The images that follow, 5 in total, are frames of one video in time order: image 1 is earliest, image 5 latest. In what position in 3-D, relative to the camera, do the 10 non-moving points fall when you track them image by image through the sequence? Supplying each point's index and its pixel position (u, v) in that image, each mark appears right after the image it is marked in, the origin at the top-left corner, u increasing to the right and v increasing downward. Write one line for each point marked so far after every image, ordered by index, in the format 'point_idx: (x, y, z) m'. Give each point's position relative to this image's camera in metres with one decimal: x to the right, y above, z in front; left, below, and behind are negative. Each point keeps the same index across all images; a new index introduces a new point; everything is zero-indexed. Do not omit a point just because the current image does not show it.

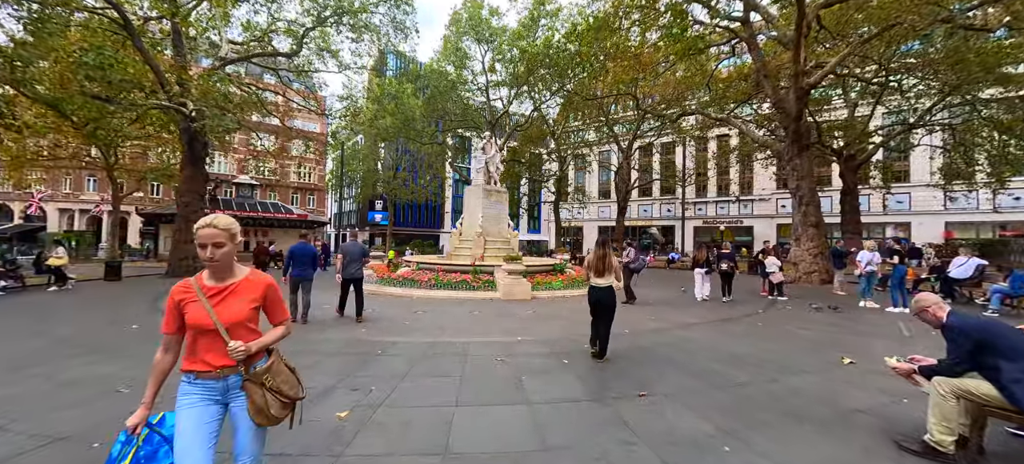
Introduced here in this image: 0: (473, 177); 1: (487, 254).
0: (-1.6, +2.2, +14.1) m
1: (-0.9, -0.8, +12.8) m
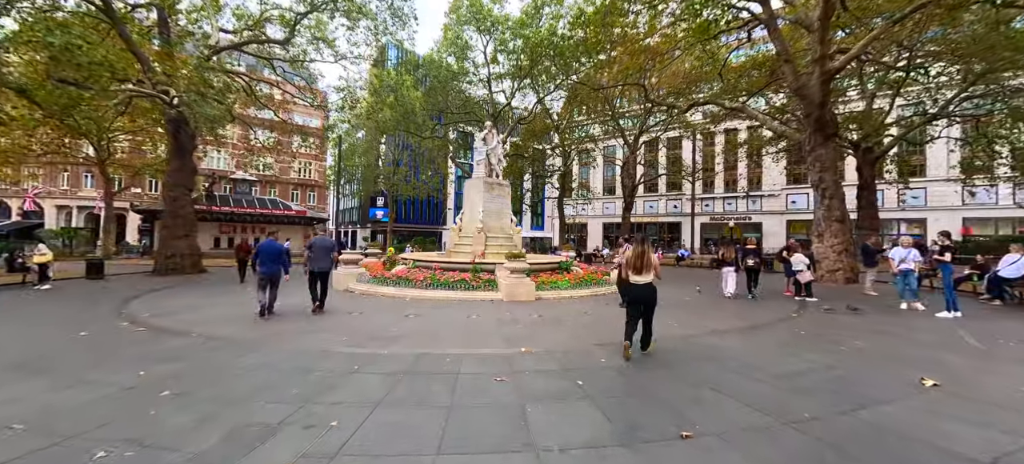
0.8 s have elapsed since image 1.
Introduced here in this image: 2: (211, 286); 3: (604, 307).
0: (-1.5, +2.4, +13.3) m
1: (-0.8, -0.7, +12.1) m
2: (-10.3, -1.9, +11.8) m
3: (+2.1, -1.7, +7.7) m
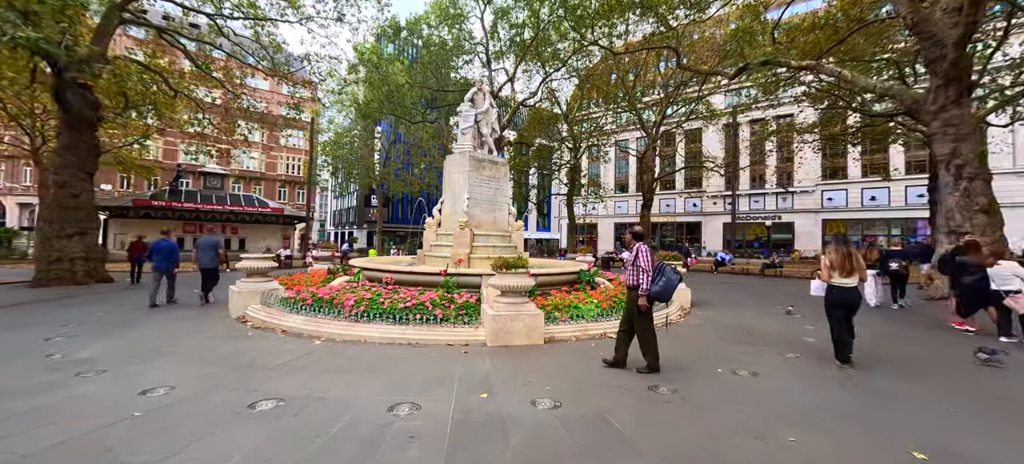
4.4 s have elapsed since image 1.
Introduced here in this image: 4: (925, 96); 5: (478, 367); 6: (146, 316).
0: (-1.5, +2.5, +9.7) m
1: (-0.9, -0.6, +8.4) m
2: (-10.4, -1.8, +8.3) m
3: (+2.0, -1.6, +4.0) m
4: (+11.4, +3.8, +9.6) m
5: (-0.4, -1.5, +4.0) m
6: (-7.6, -1.7, +7.1) m
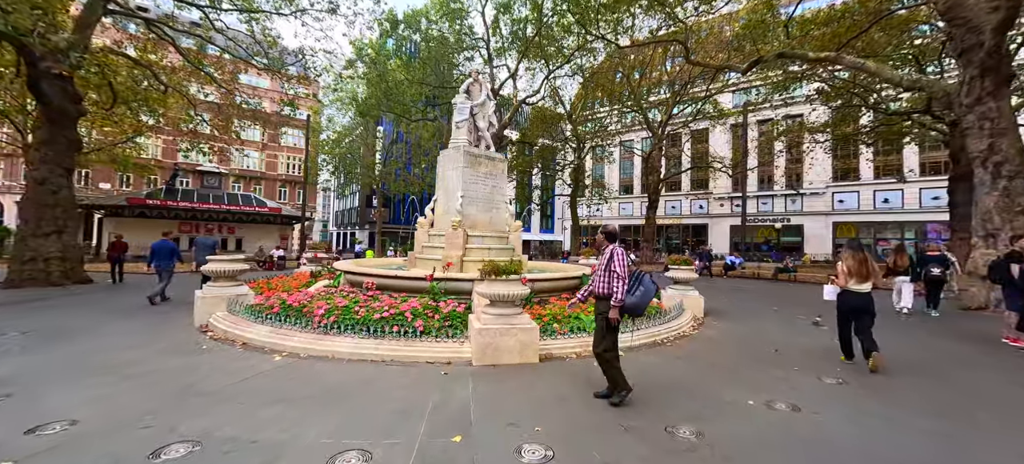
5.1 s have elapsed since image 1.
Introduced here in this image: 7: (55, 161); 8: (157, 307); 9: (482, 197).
0: (-1.5, +2.5, +9.0) m
1: (-1.0, -0.6, +7.8) m
2: (-10.4, -1.7, +7.7) m
3: (+1.8, -1.6, +3.3) m
4: (+11.4, +3.7, +8.9) m
5: (-0.5, -1.5, +3.3) m
6: (-7.6, -1.7, +6.5) m
7: (-13.7, +2.1, +10.4) m
8: (-8.5, -1.8, +8.4) m
9: (-0.8, +0.9, +8.7) m
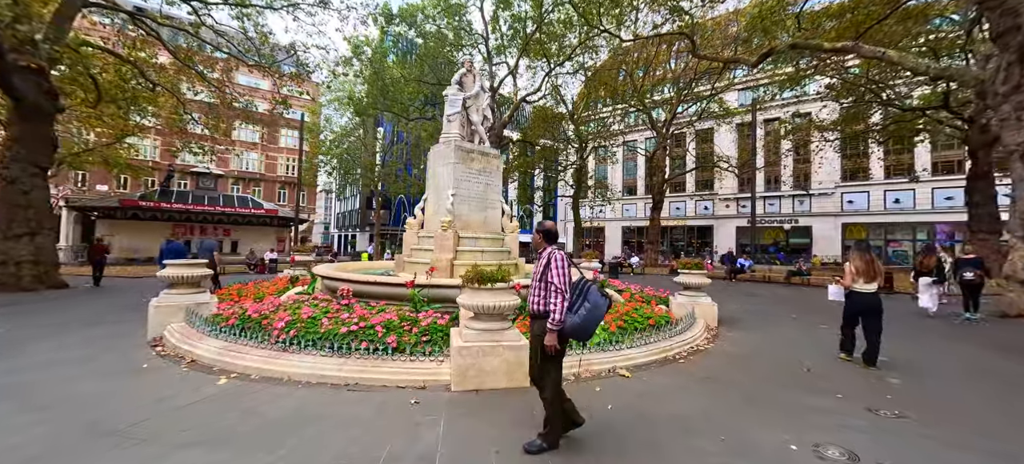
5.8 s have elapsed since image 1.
0: (-1.6, +2.5, +8.4) m
1: (-1.1, -0.6, +7.2) m
2: (-10.5, -1.8, +7.2) m
3: (+1.7, -1.6, +2.6) m
4: (+11.3, +3.7, +8.2) m
5: (-0.7, -1.5, +2.7) m
6: (-7.8, -1.7, +6.0) m
7: (-13.8, +2.1, +10.0) m
8: (-8.6, -1.9, +7.9) m
9: (-0.9, +0.8, +8.1) m
